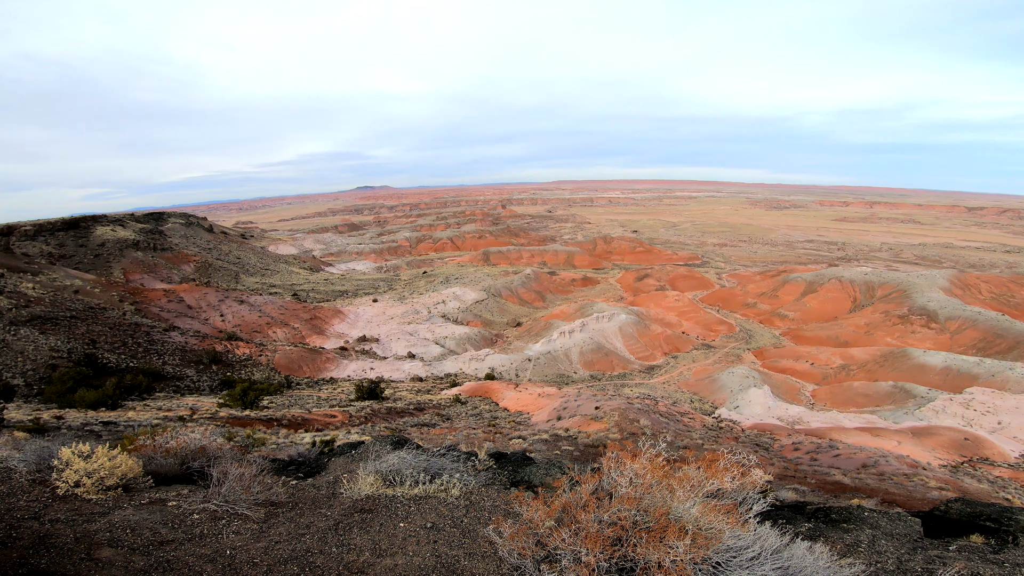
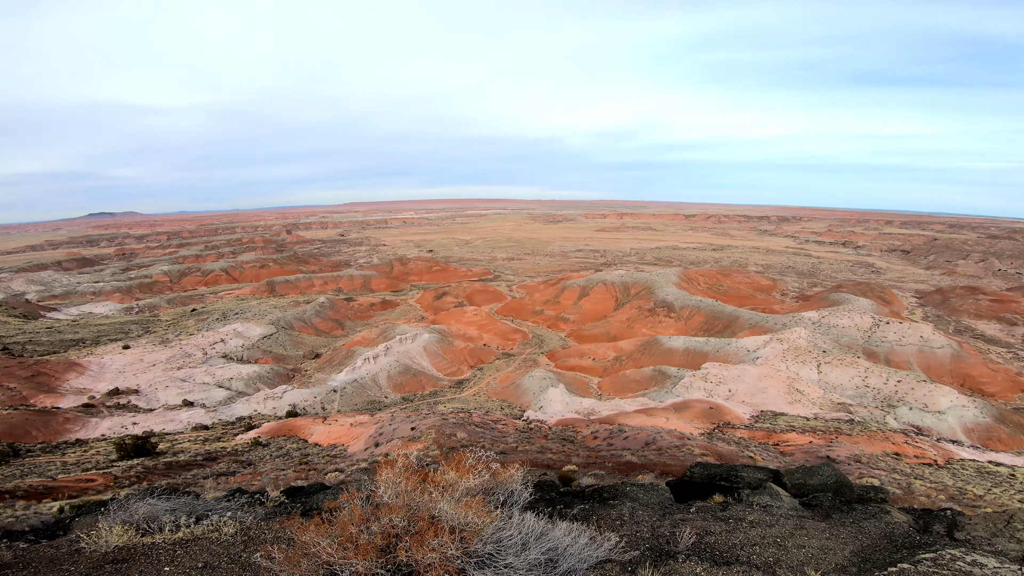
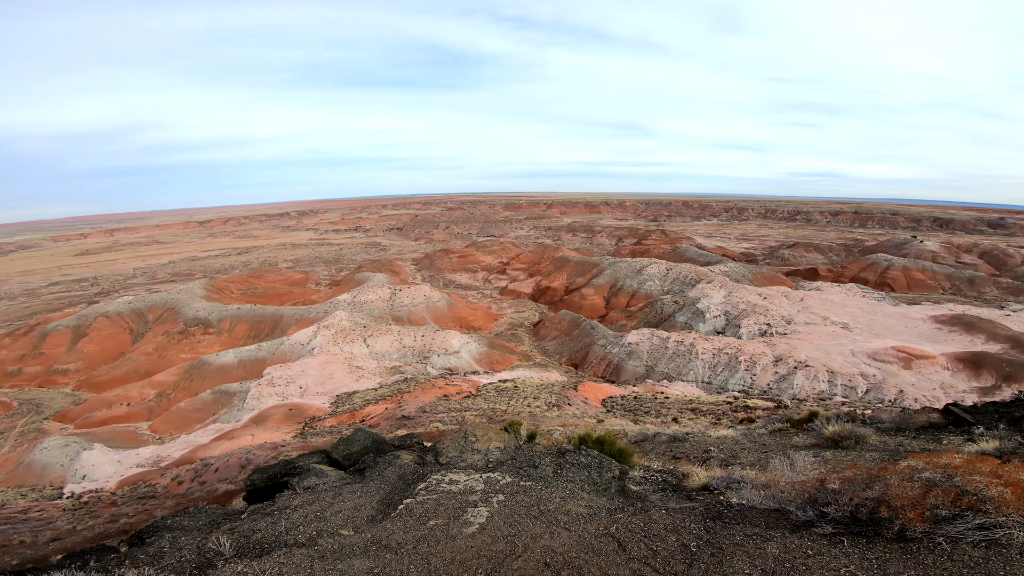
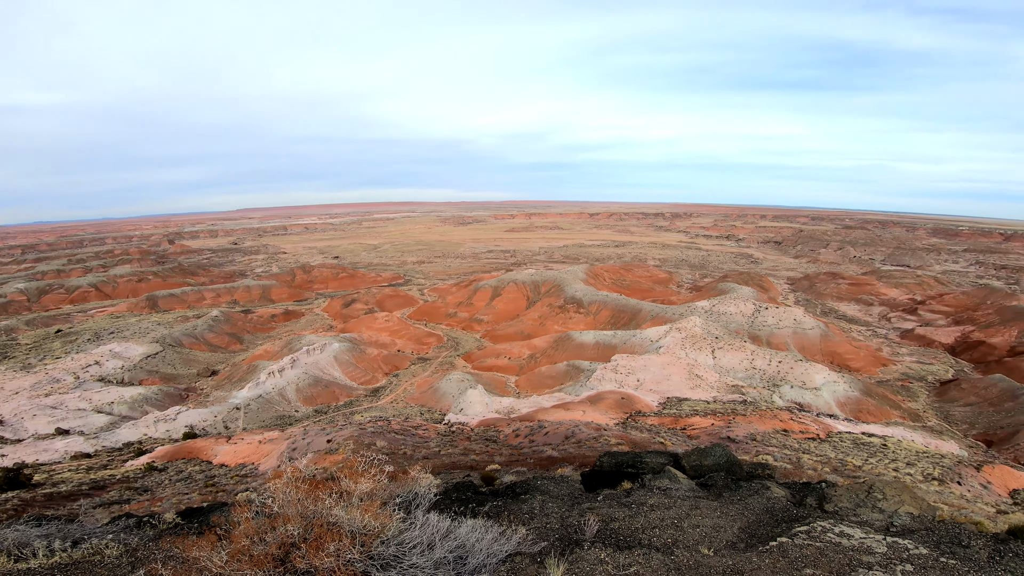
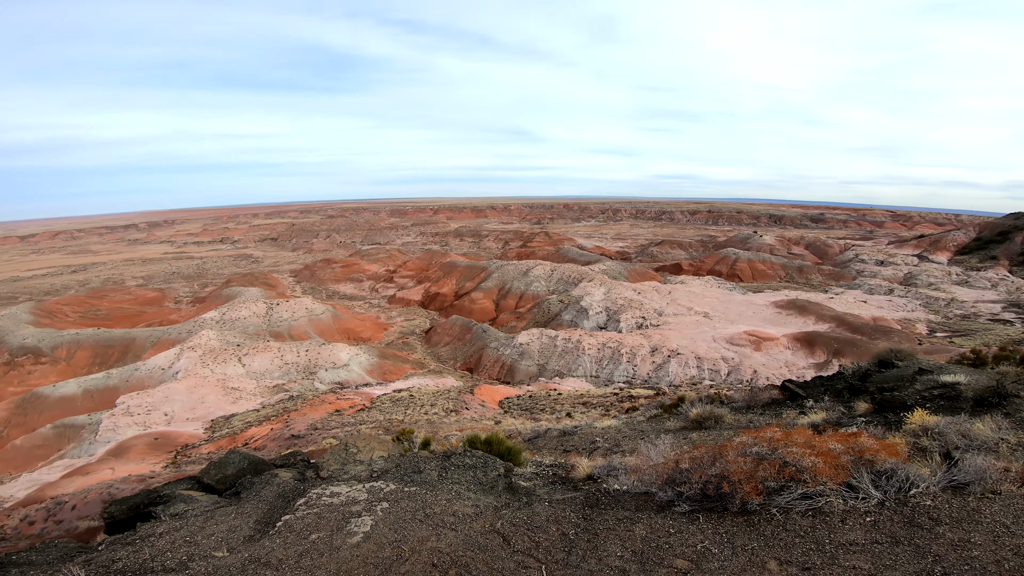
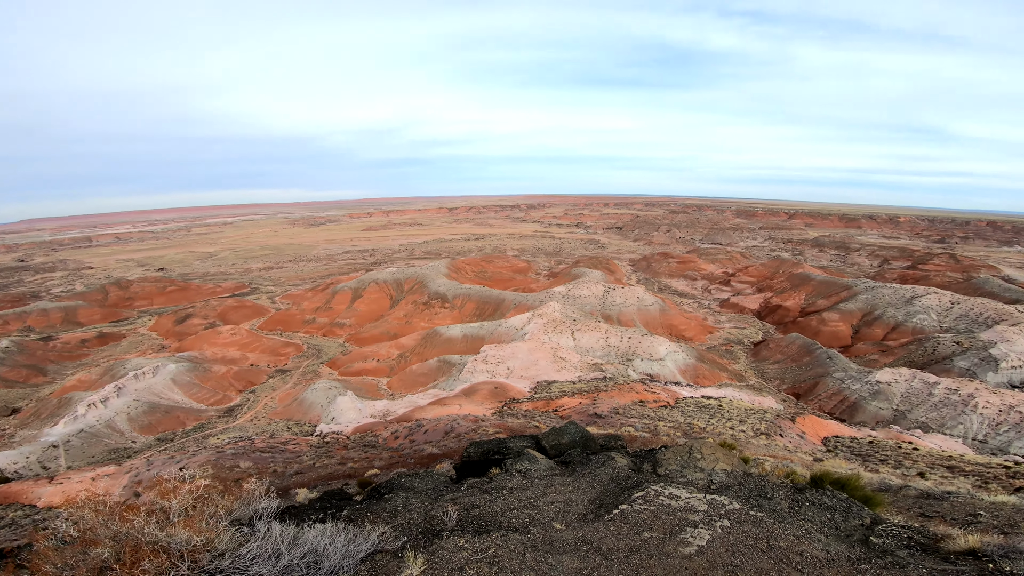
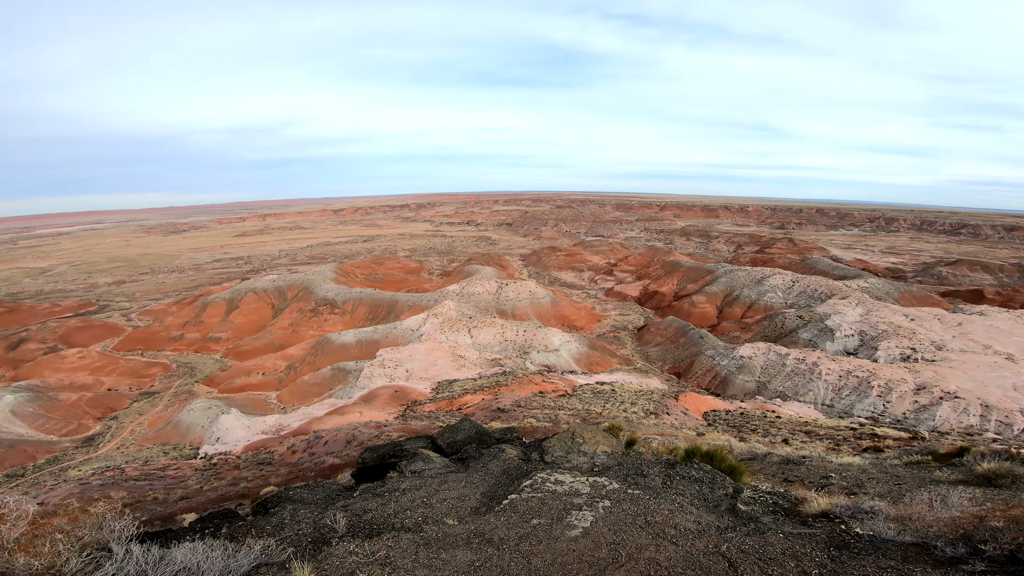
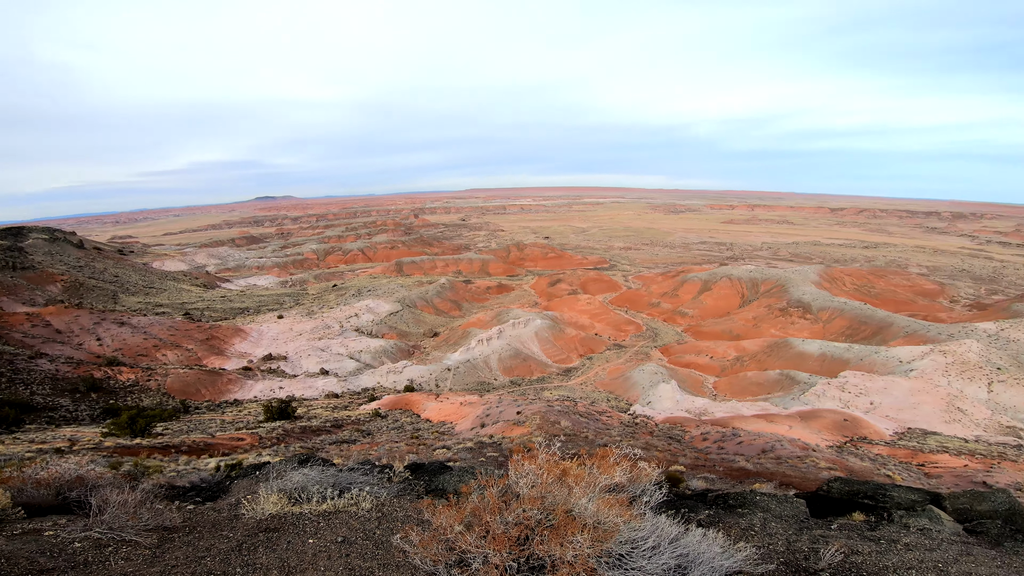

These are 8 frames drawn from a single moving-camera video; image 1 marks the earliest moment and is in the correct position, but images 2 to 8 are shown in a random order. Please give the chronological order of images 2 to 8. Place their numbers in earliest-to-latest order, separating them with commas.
8, 2, 4, 6, 7, 3, 5
